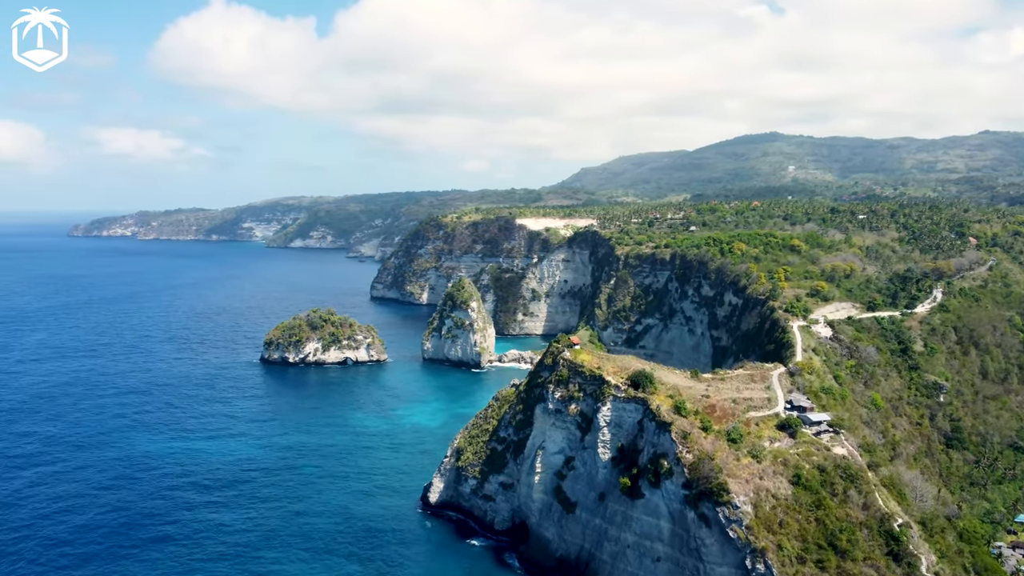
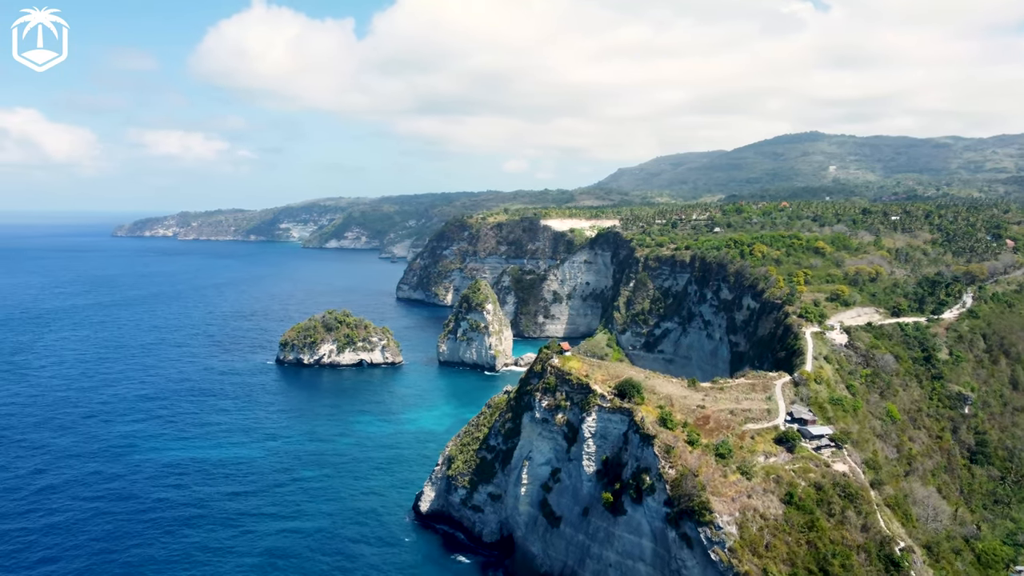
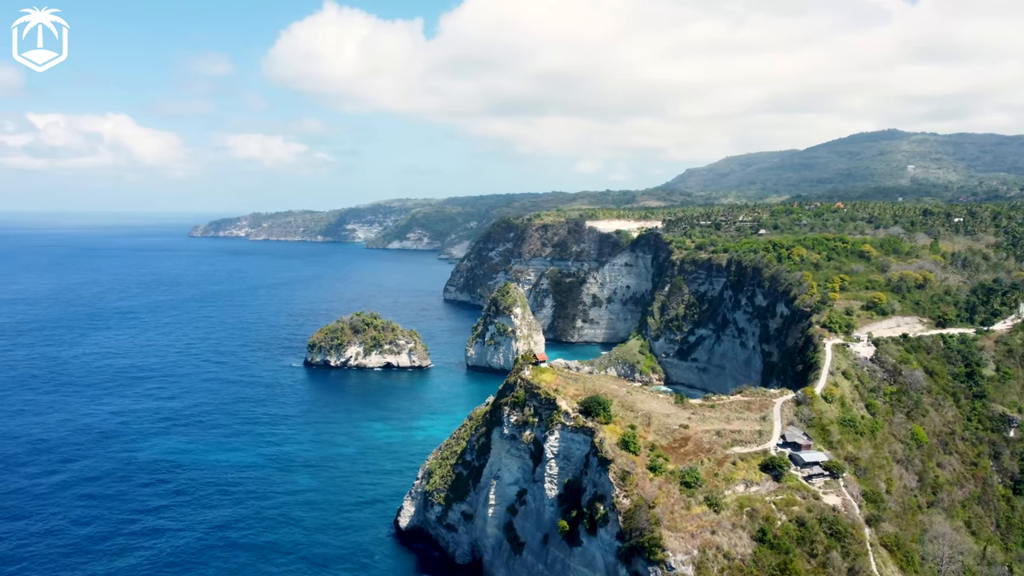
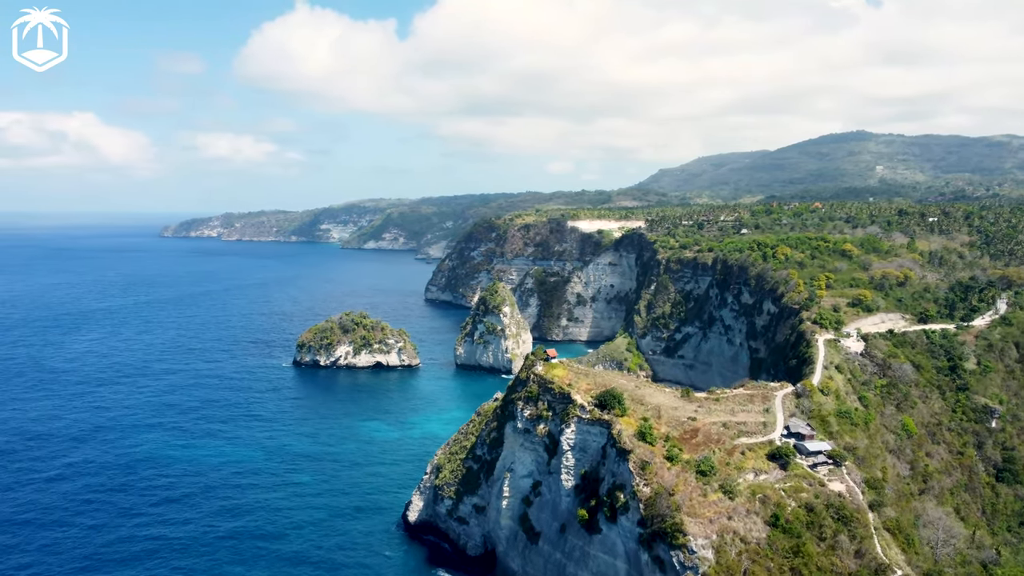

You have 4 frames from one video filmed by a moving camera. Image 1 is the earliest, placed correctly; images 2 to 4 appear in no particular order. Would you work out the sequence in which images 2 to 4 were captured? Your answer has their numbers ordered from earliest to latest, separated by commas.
2, 4, 3
